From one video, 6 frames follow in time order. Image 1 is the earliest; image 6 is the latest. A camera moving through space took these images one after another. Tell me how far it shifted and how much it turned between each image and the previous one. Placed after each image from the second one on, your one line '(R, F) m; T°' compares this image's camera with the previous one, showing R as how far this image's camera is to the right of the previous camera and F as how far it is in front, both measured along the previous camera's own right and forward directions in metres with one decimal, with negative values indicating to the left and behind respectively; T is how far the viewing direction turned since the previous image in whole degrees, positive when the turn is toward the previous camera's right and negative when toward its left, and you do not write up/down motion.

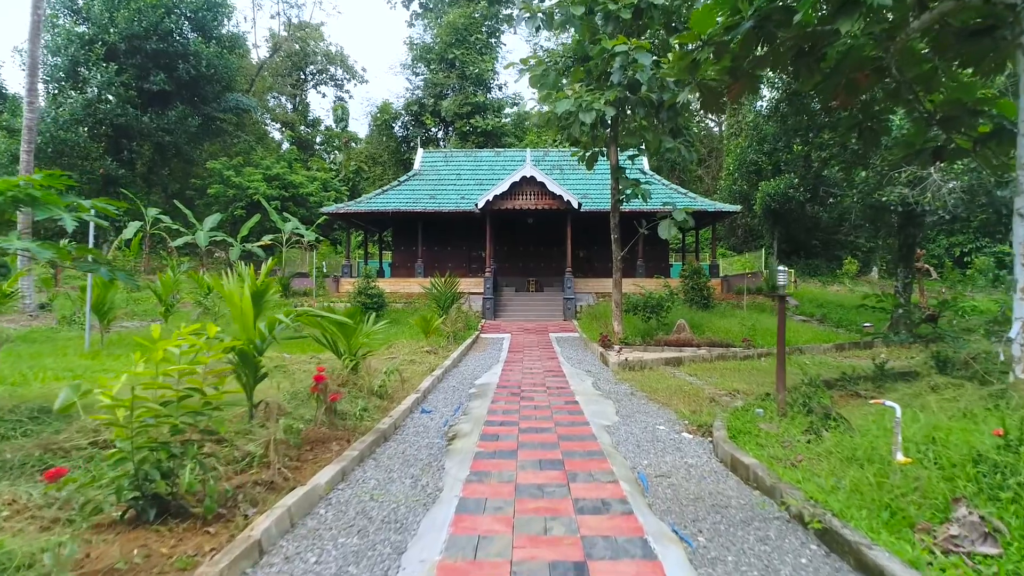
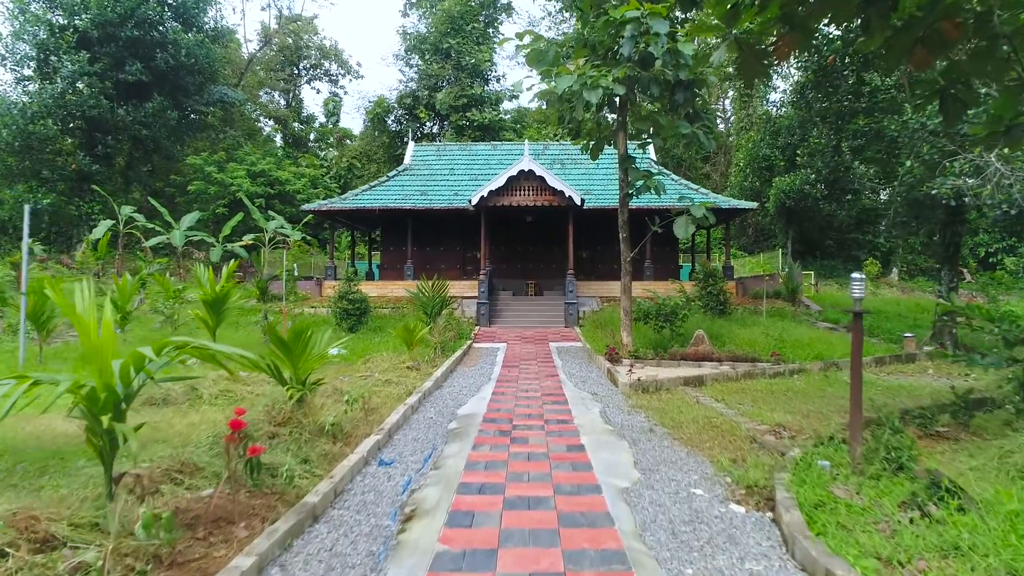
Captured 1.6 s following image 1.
(+0.1, +1.1) m; 0°
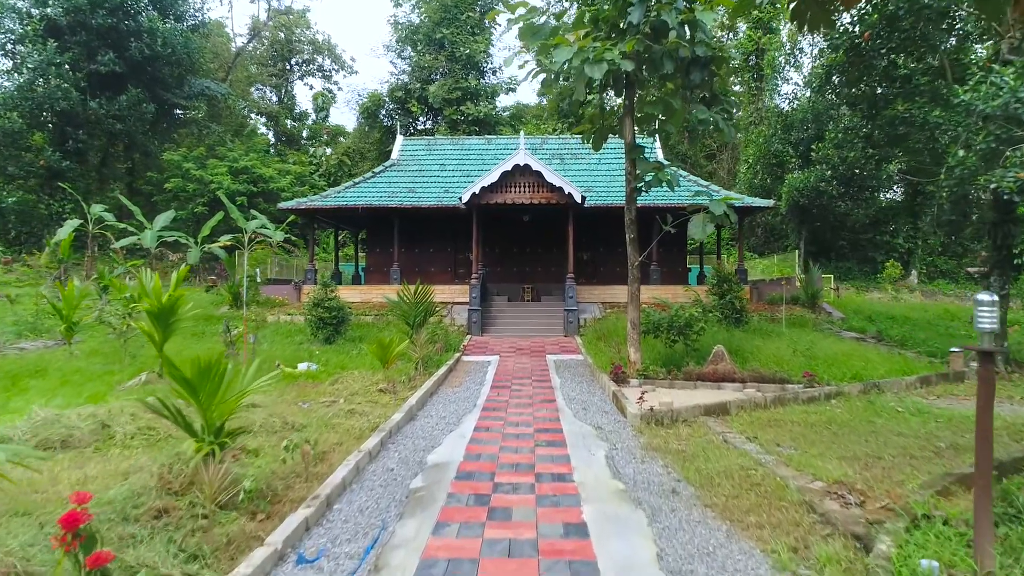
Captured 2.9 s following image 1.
(+0.1, +1.0) m; 0°
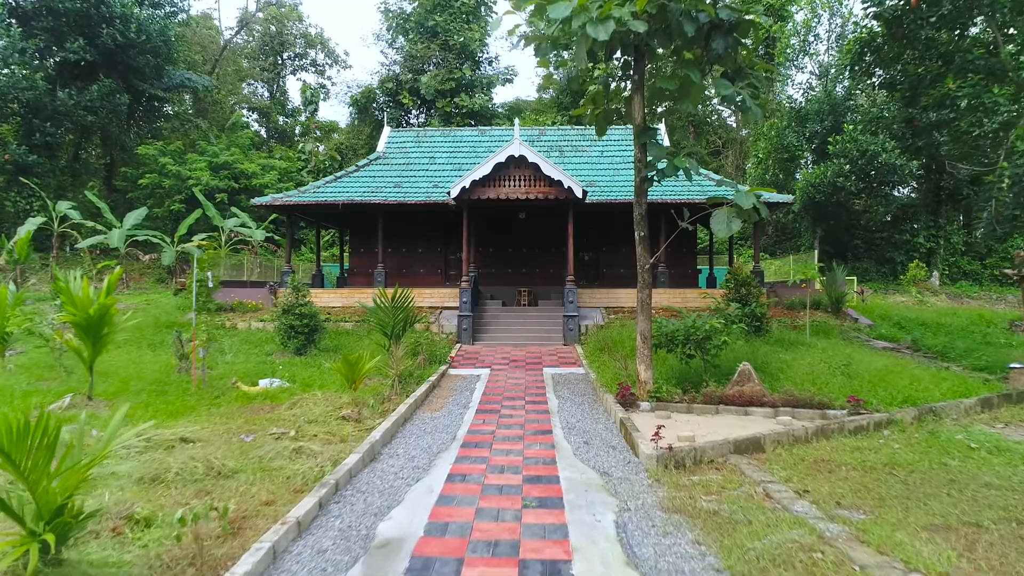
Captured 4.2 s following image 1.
(+0.1, +1.0) m; 0°
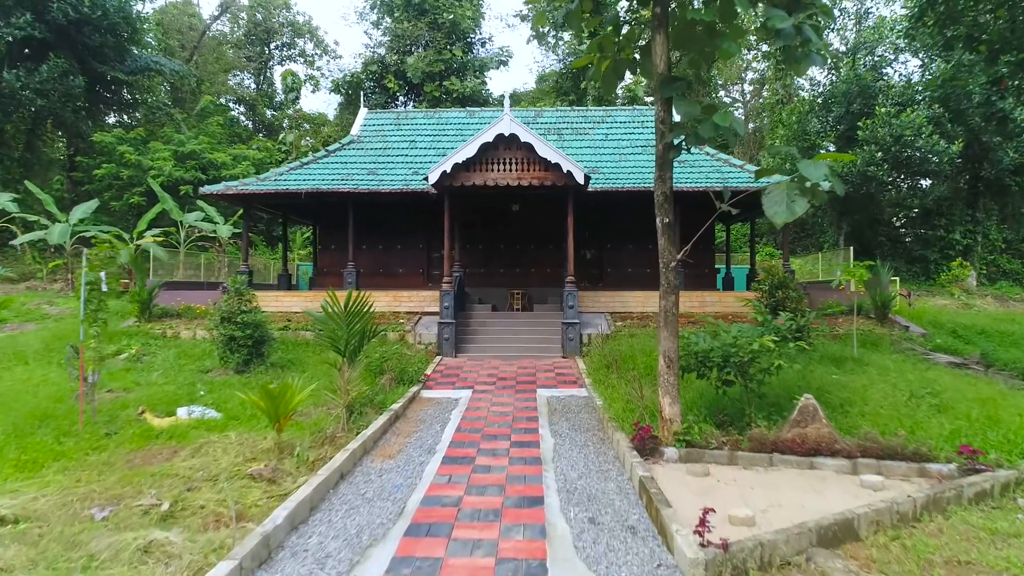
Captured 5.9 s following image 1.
(+0.1, +1.5) m; 0°
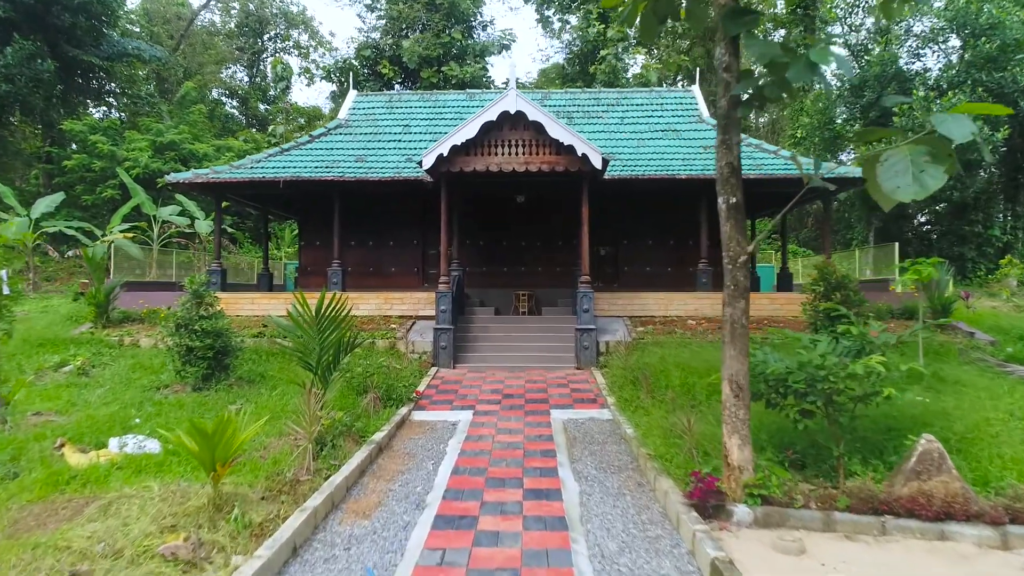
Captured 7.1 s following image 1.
(-0.1, +1.1) m; 0°
